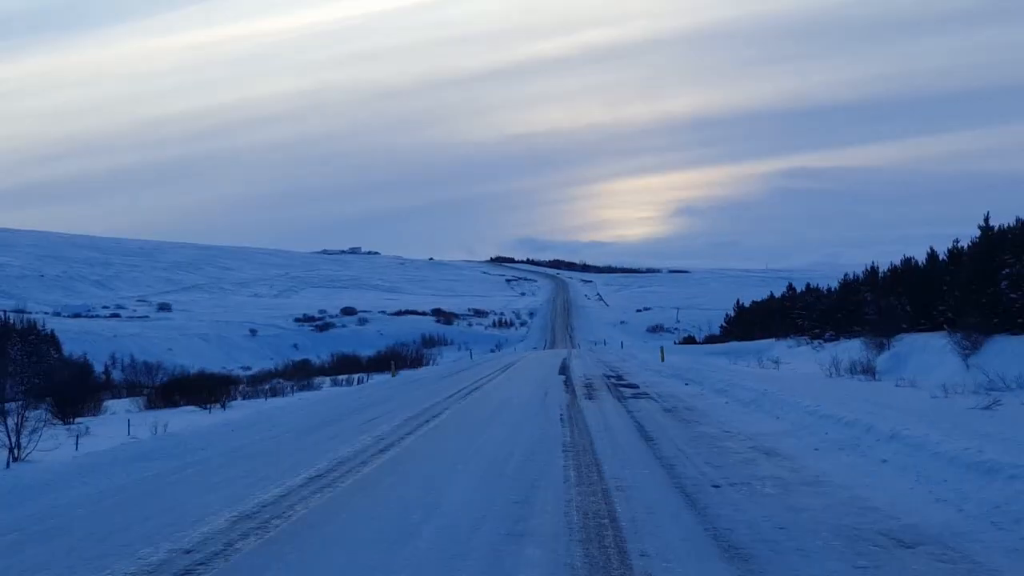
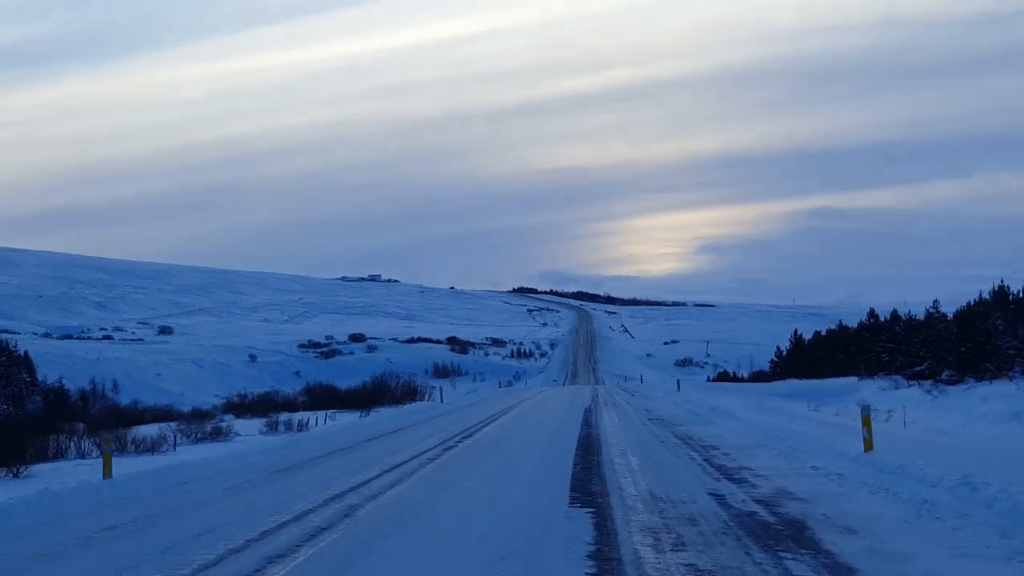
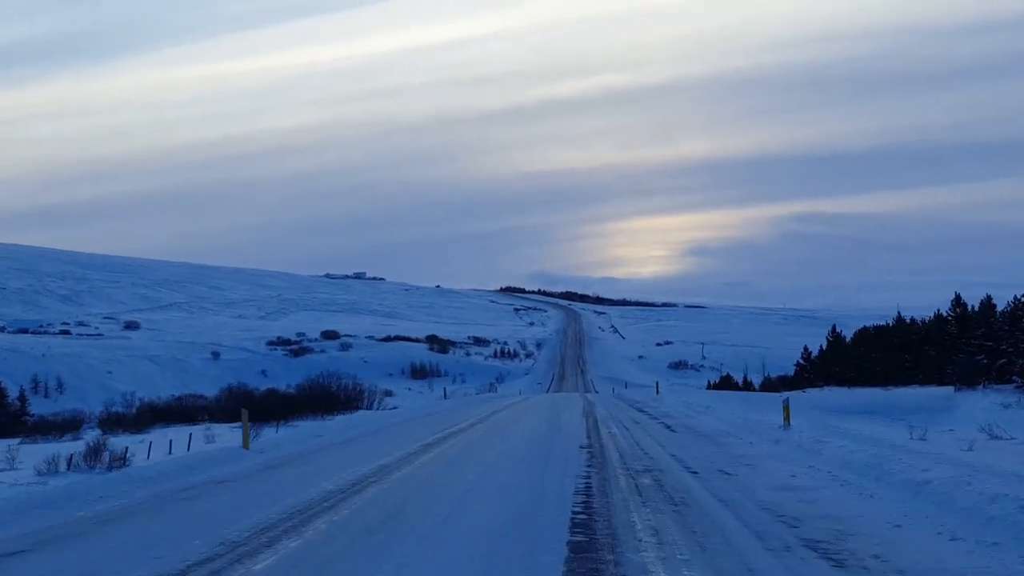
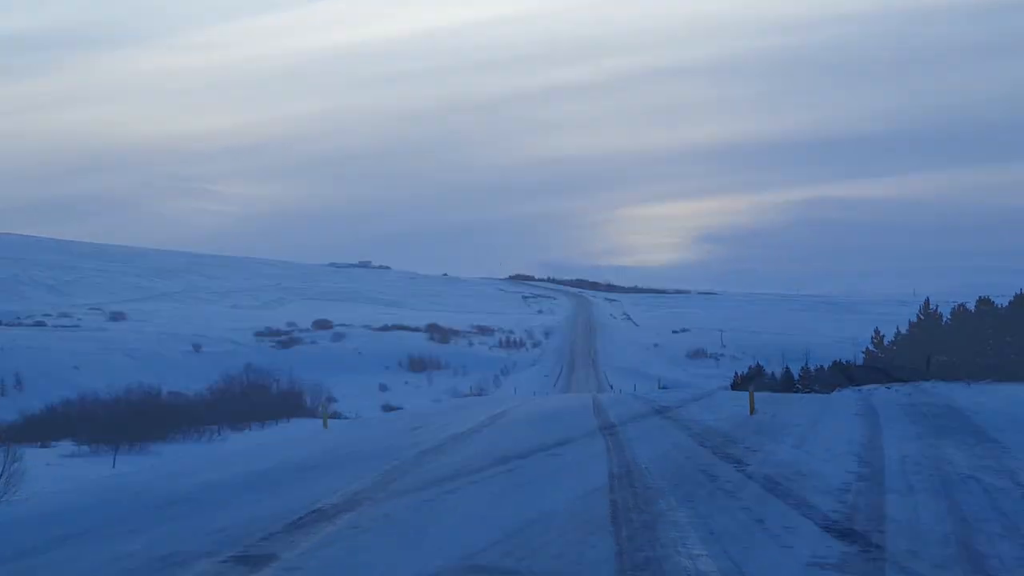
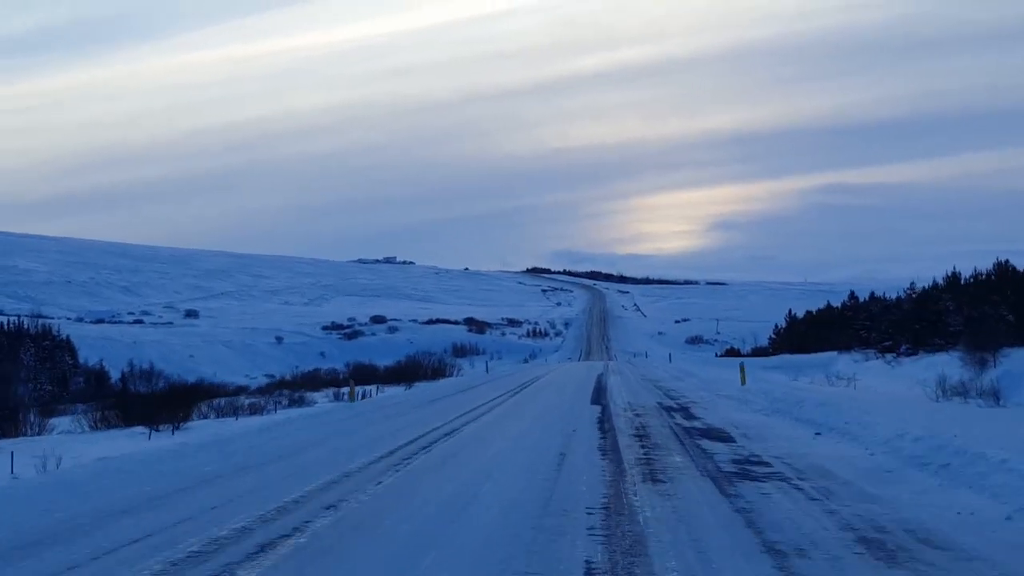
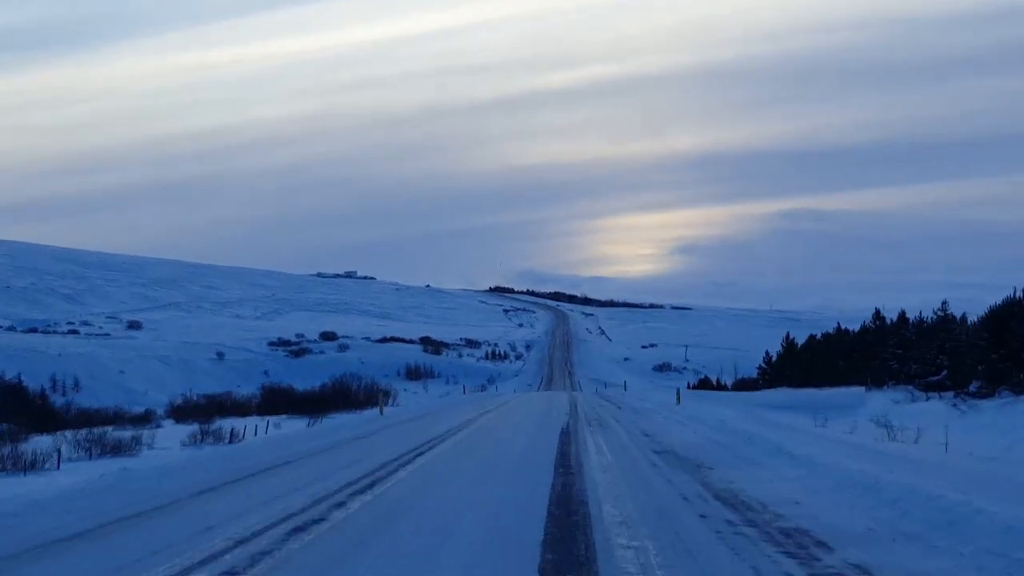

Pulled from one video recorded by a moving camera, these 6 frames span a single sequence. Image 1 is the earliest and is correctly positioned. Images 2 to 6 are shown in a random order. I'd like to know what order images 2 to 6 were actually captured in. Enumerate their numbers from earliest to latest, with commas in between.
5, 2, 6, 3, 4
